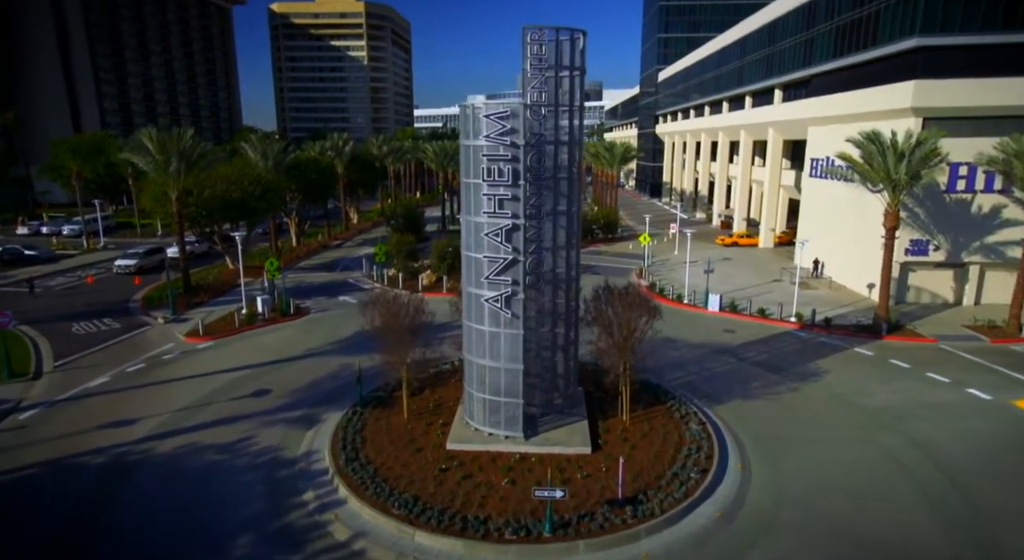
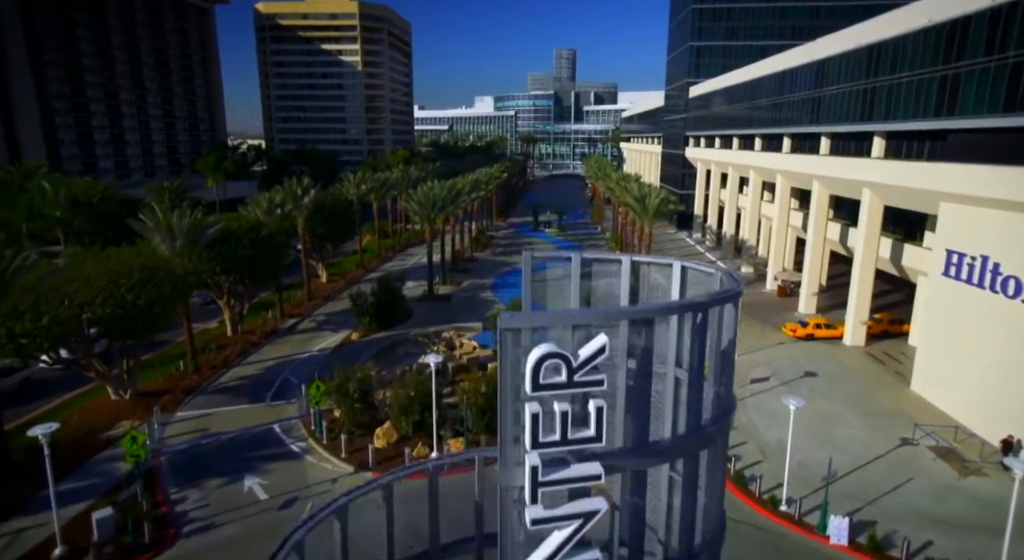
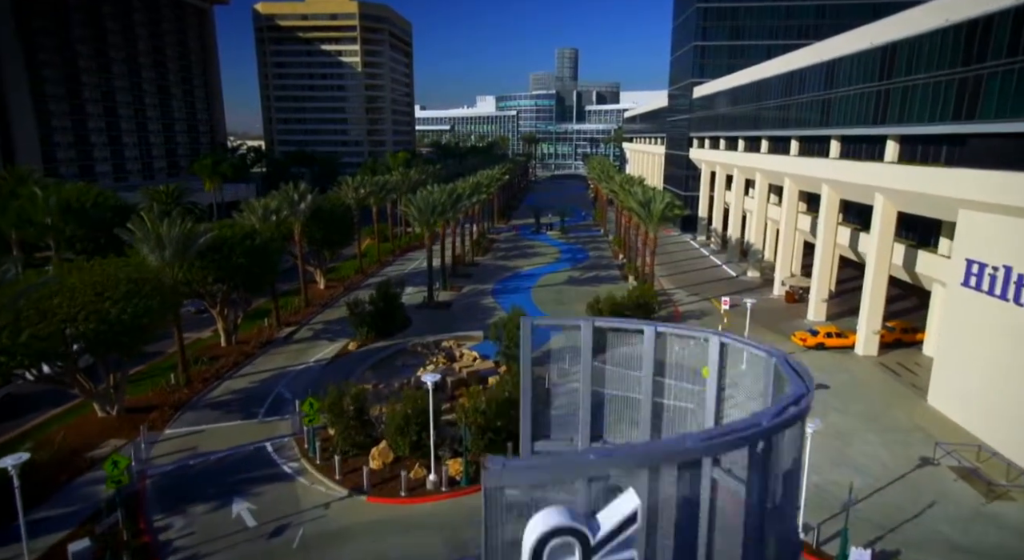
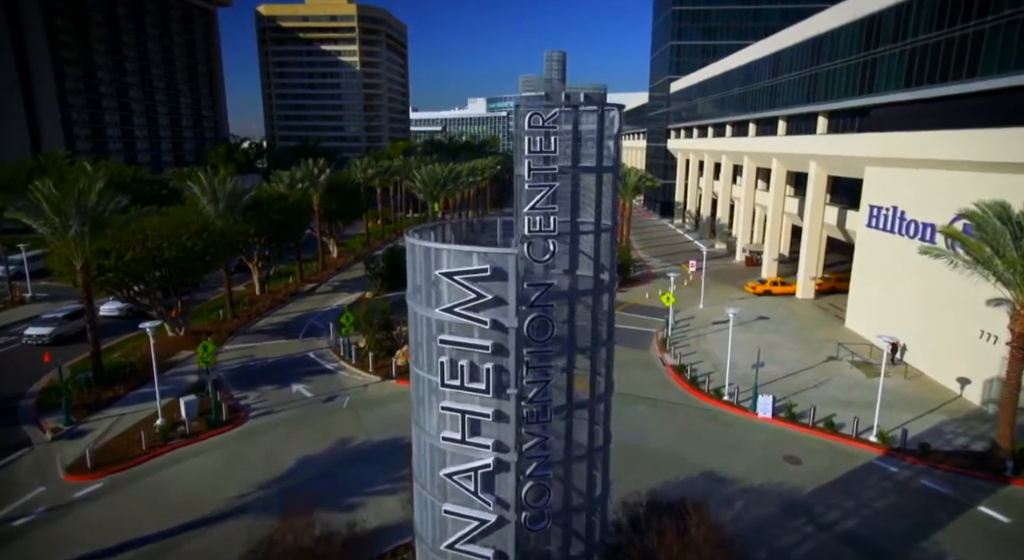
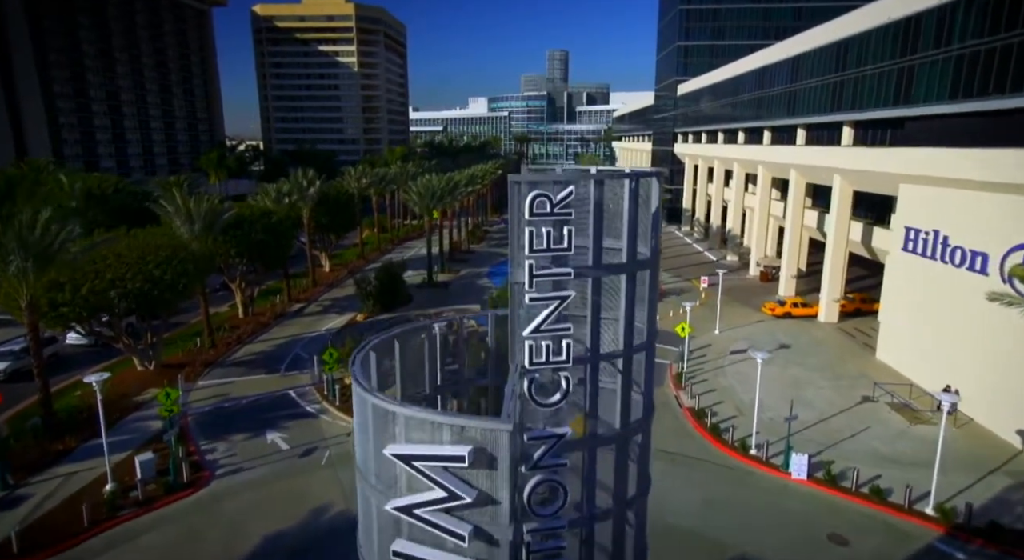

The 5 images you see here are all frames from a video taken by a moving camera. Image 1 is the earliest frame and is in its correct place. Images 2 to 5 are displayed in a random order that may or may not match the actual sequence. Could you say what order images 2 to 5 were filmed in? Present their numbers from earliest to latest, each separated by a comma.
4, 5, 2, 3
